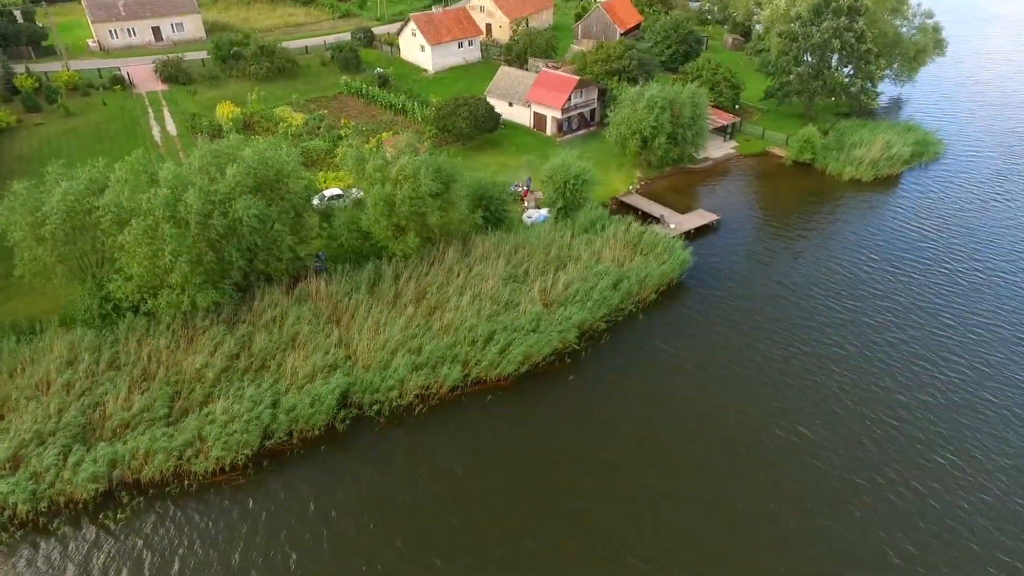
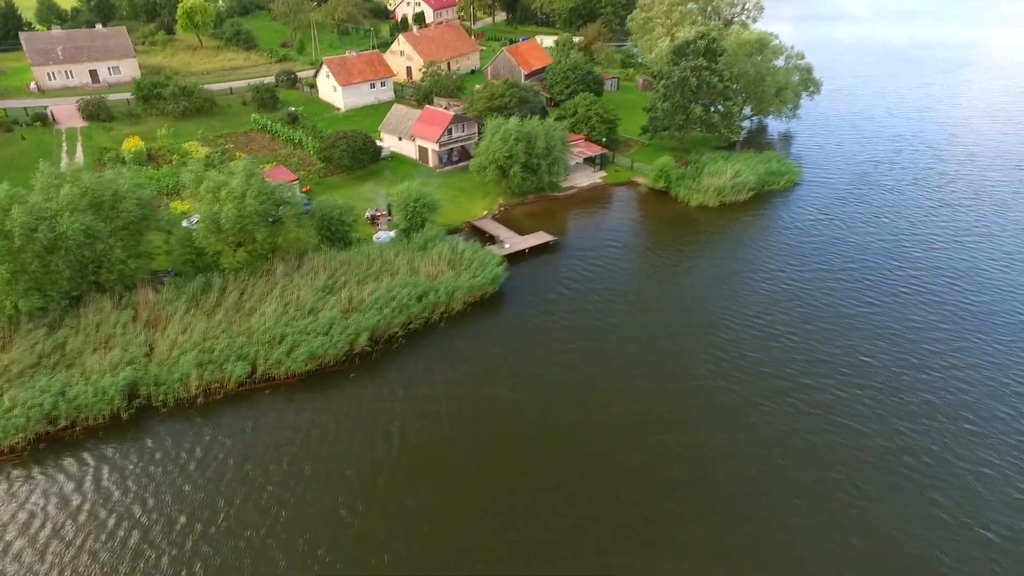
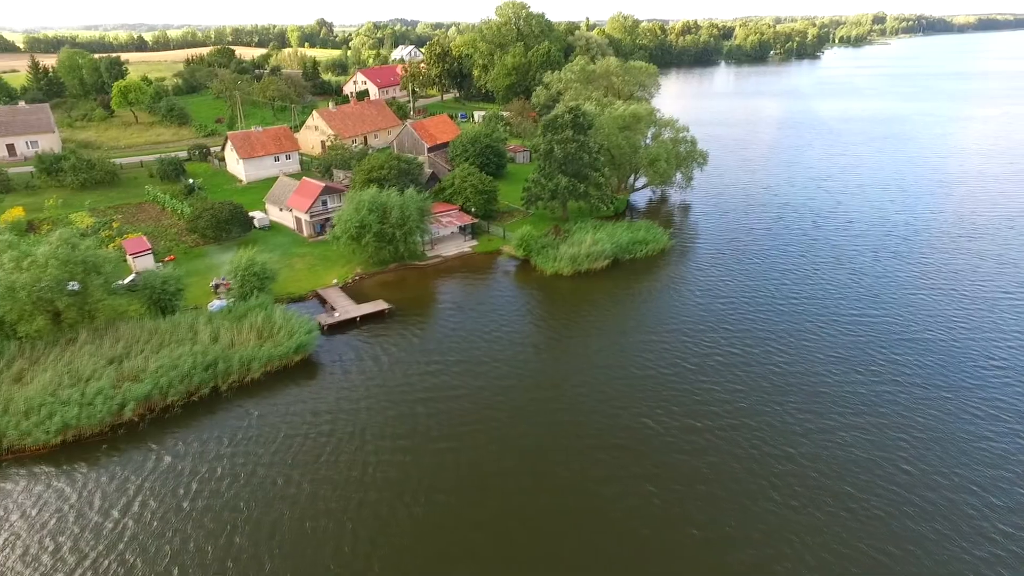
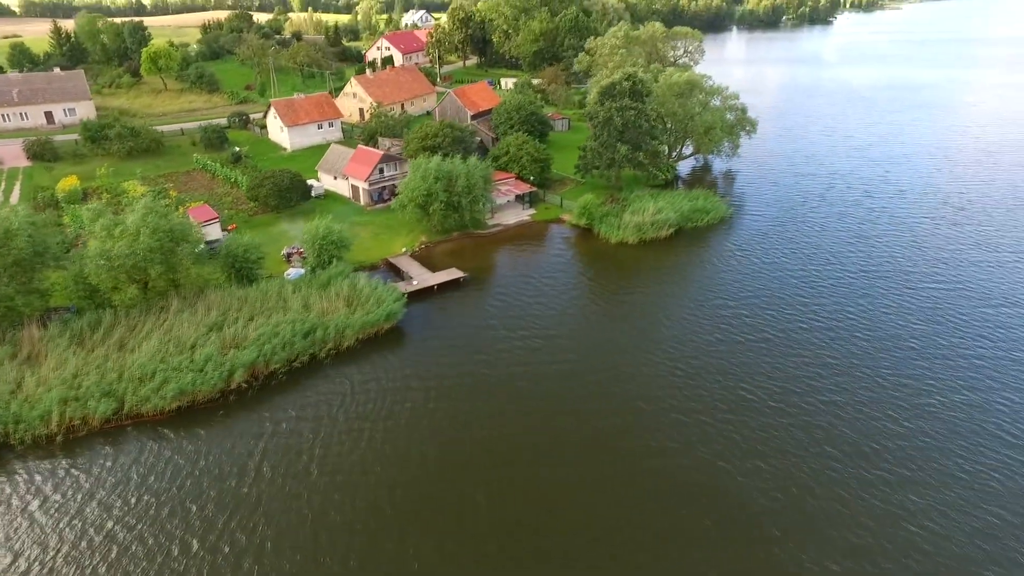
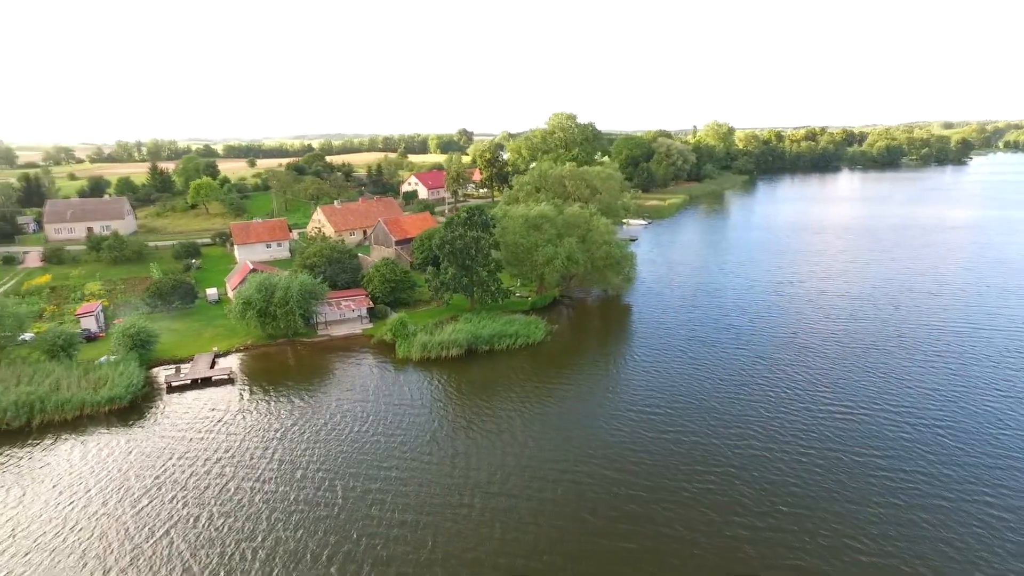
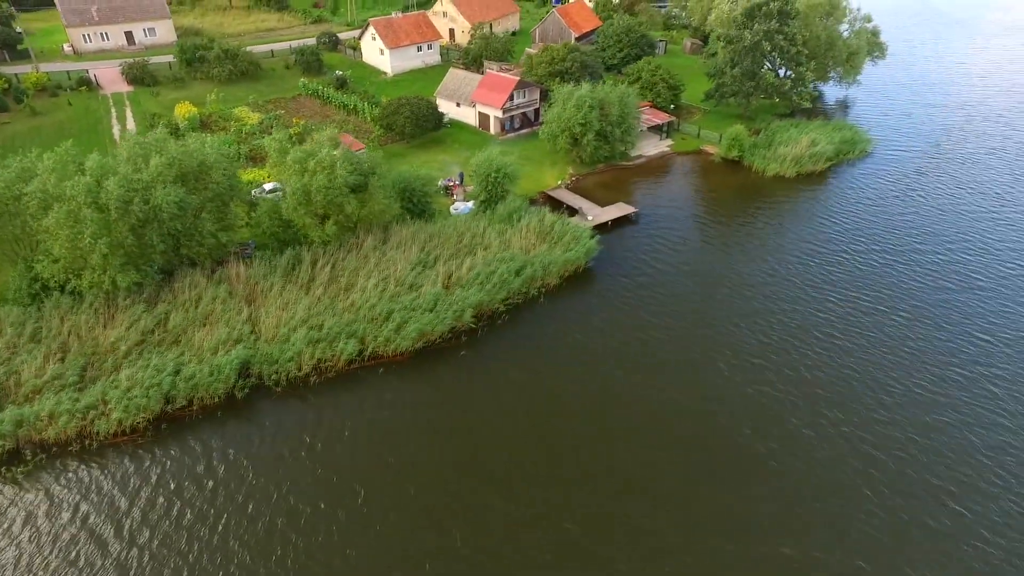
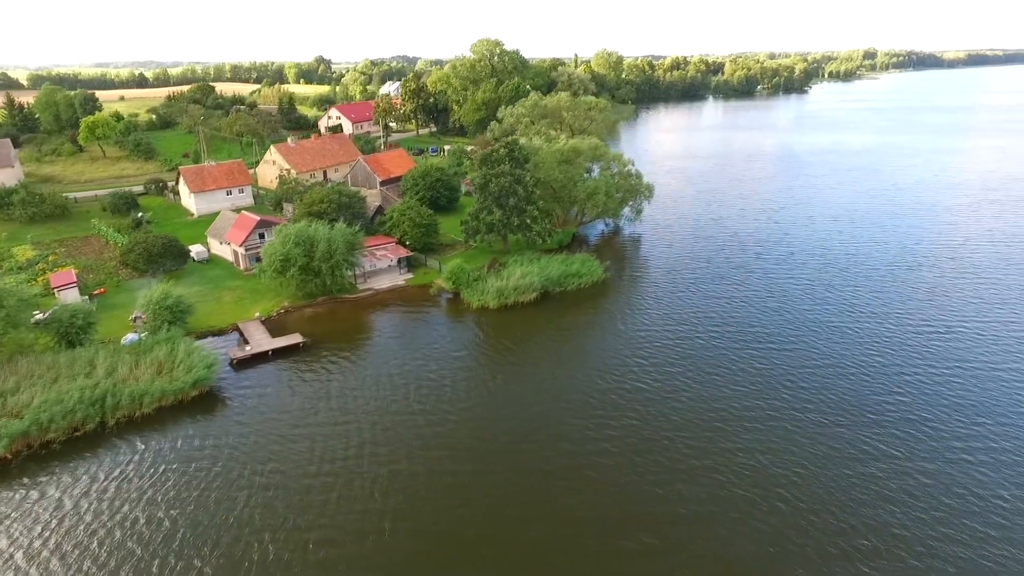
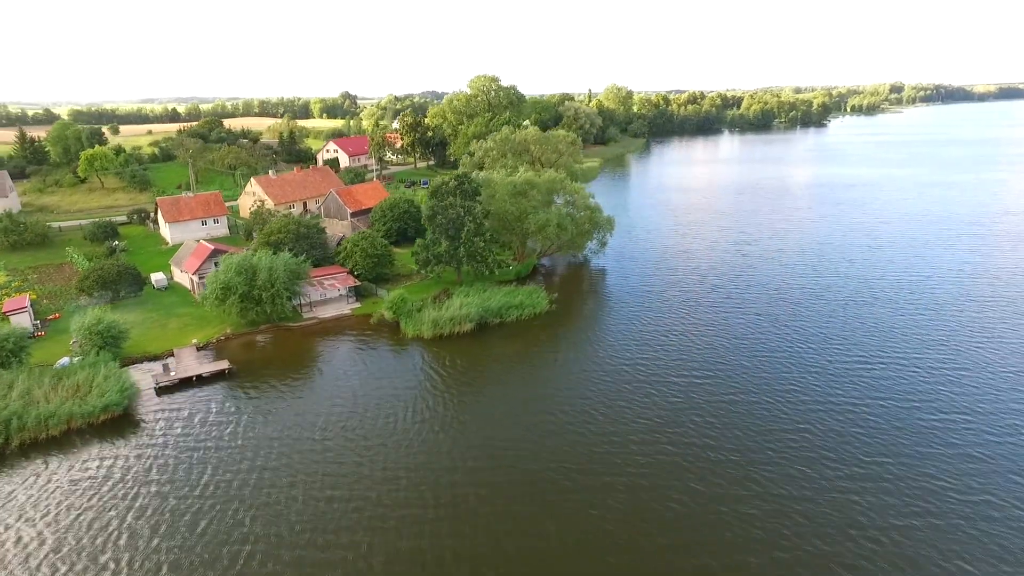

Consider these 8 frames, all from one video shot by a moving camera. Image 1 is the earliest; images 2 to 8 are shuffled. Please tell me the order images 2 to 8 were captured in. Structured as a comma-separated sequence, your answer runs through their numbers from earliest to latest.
6, 2, 4, 3, 7, 8, 5
